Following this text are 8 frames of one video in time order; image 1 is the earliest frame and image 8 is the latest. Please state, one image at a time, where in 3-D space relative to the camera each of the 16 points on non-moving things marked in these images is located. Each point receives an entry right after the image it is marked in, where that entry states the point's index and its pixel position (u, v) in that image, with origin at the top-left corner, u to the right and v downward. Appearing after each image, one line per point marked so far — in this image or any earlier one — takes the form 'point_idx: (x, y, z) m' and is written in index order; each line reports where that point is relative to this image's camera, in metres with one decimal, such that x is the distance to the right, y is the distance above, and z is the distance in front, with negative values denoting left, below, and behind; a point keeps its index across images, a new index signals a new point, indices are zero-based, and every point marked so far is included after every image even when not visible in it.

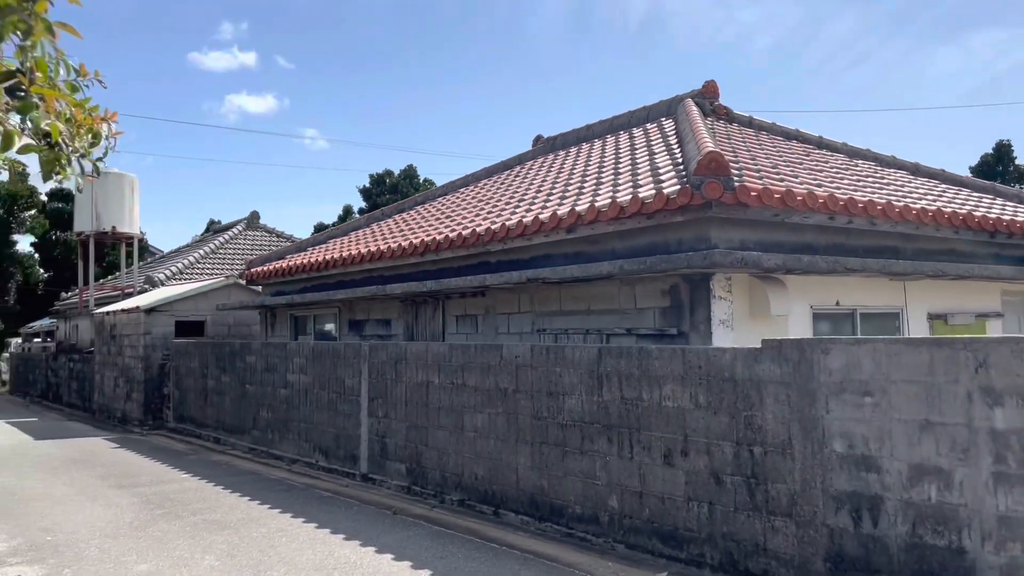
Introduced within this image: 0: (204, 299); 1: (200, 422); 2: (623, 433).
0: (-5.7, -0.2, +15.6) m
1: (-4.9, -2.1, +13.2) m
2: (+0.8, -1.0, +6.0) m
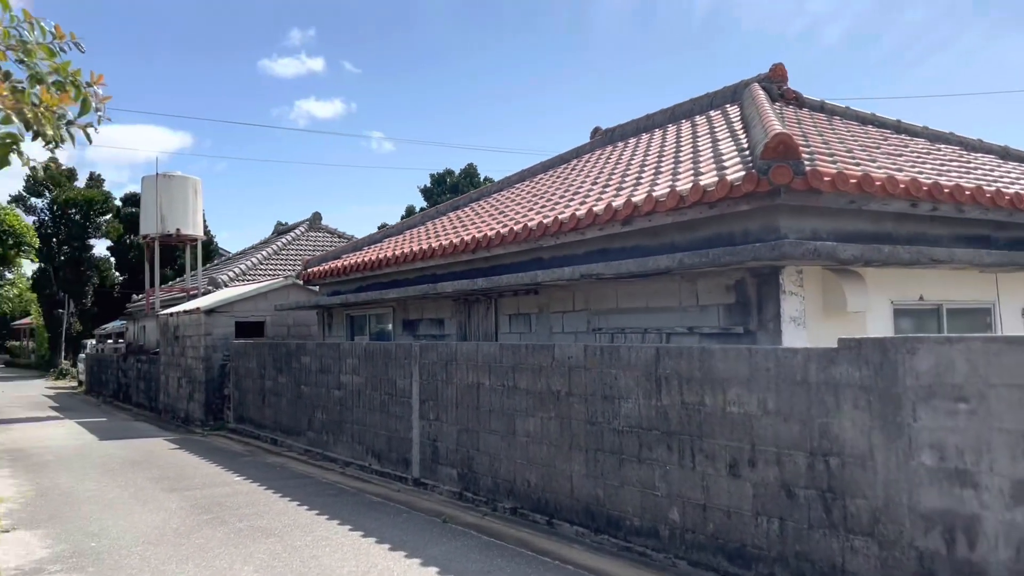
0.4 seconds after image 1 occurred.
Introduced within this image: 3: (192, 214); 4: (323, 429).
0: (-4.6, -0.2, +15.6) m
1: (-4.0, -2.1, +13.2) m
2: (+1.1, -1.0, +5.5) m
3: (-7.5, +1.8, +19.8) m
4: (-2.4, -1.8, +10.8) m
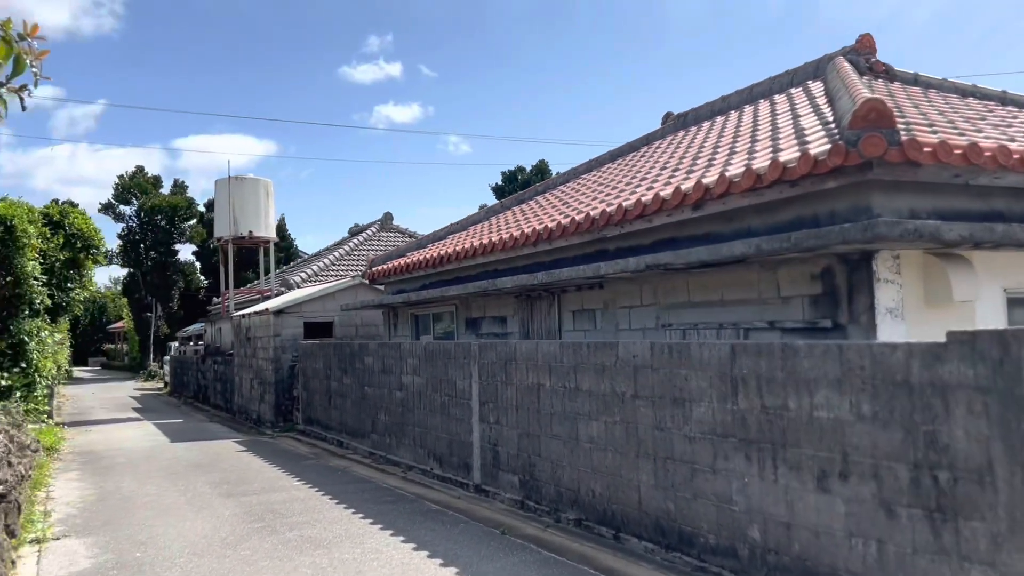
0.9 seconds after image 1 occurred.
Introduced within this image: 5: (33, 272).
0: (-3.3, -0.2, +15.4) m
1: (-2.9, -2.1, +12.9) m
2: (+1.5, -0.9, +4.9) m
3: (-5.9, +1.7, +19.9) m
4: (-1.6, -1.8, +10.5) m
5: (-6.0, +0.2, +10.5) m
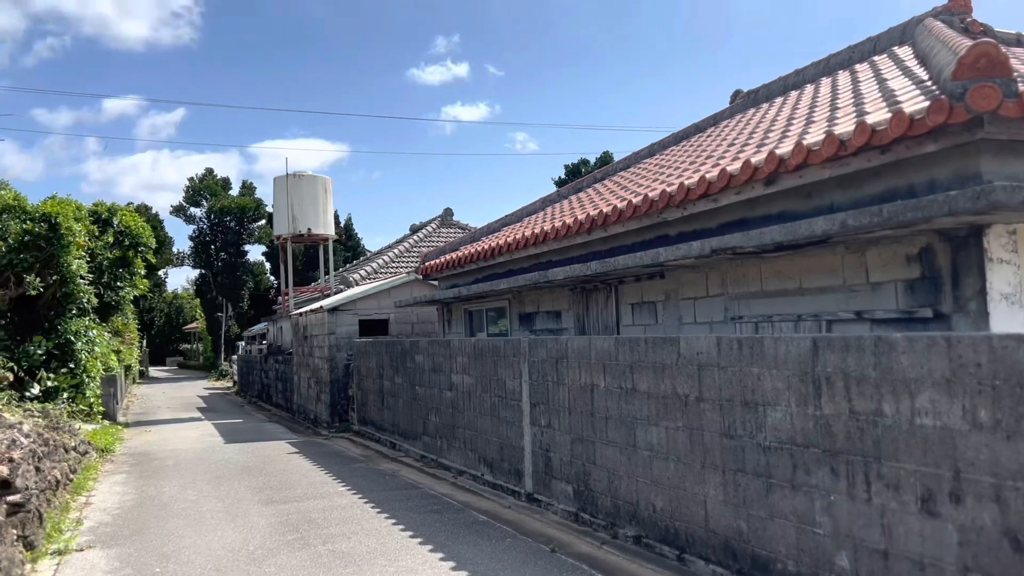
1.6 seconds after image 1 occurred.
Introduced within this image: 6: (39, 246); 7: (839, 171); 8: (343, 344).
0: (-2.2, -0.2, +15.0) m
1: (-2.0, -2.0, +12.5) m
2: (+1.7, -0.9, +4.1) m
3: (-4.4, +1.8, +19.7) m
4: (-0.9, -1.7, +10.0) m
5: (-5.3, +0.2, +10.3) m
6: (-5.6, +0.5, +10.0) m
7: (+2.0, +0.7, +5.1) m
8: (-2.9, -1.0, +14.6) m
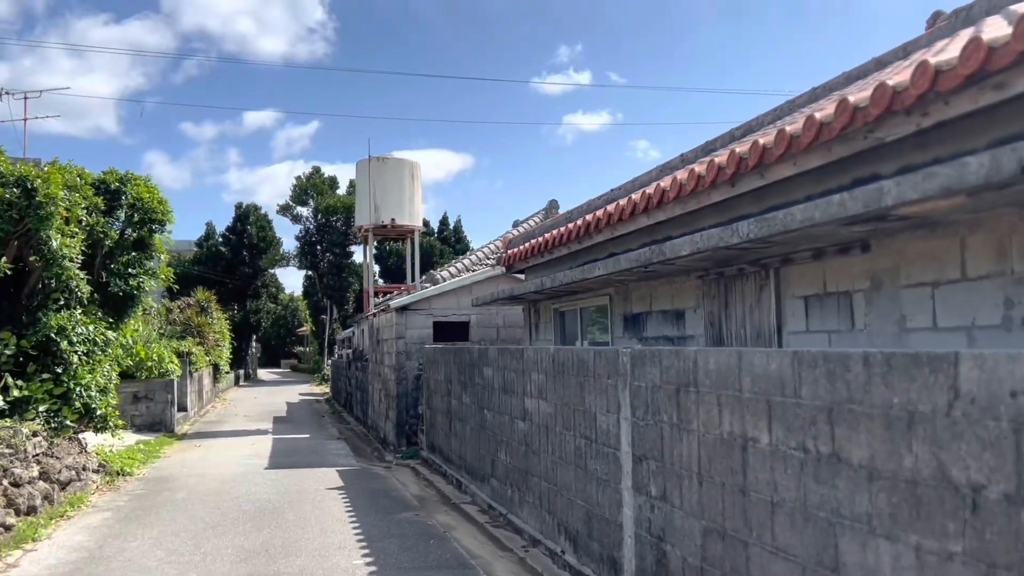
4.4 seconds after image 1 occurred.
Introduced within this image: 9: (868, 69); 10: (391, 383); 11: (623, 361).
0: (-0.6, -0.1, +12.4) m
1: (-0.8, -2.0, +9.9) m
2: (+1.7, -0.7, +1.0) m
3: (-2.1, +1.8, +17.4) m
4: (0.0, -1.6, +7.2) m
5: (-4.3, +0.4, +8.2) m
6: (-4.7, +0.7, +7.9) m
7: (+2.1, +0.8, +2.0) m
8: (-1.4, -0.9, +12.0) m
9: (+3.5, +2.2, +8.4) m
10: (-1.8, -1.4, +12.3) m
11: (+0.6, -0.4, +4.7) m
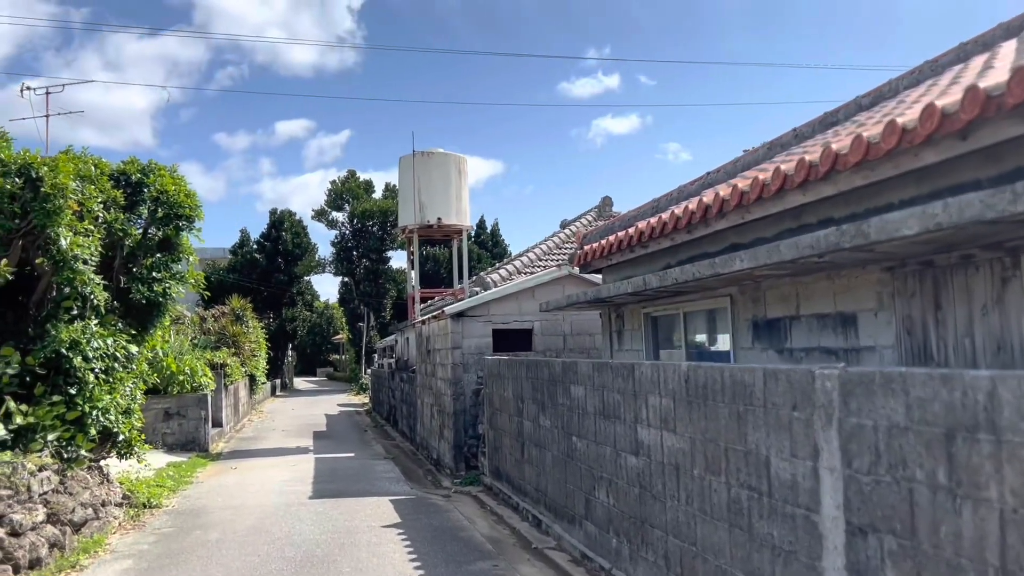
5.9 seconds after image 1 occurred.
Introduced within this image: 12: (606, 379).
0: (+0.2, -0.1, +11.0) m
1: (0.0, -2.0, +8.5) m
2: (+2.2, -0.7, -0.4) m
3: (-1.1, +1.7, +16.1) m
4: (+0.7, -1.6, +5.8) m
5: (-3.6, +0.3, +7.0) m
6: (-4.0, +0.6, +6.7) m
7: (+2.6, +0.9, +0.6) m
8: (-0.5, -0.9, +10.7) m
9: (+4.3, +2.2, +6.9) m
10: (-0.9, -1.4, +10.9) m
11: (+1.2, -0.4, +3.3) m
12: (+0.7, -0.6, +5.8) m
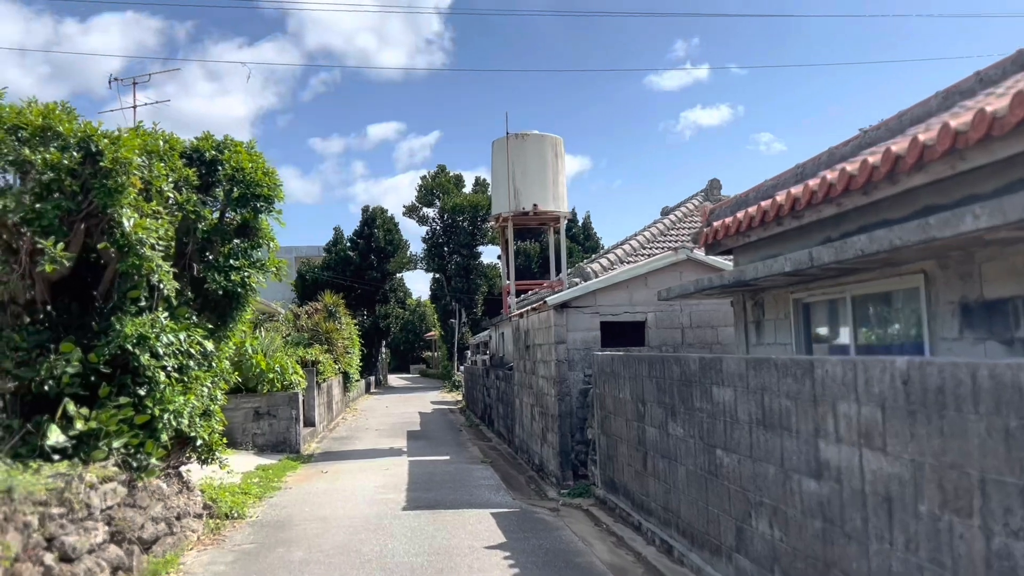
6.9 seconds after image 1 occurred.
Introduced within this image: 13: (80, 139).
0: (+1.5, 0.0, +9.8) m
1: (+1.1, -1.8, +7.3) m
2: (+2.2, -0.5, -1.7) m
3: (+0.7, +1.9, +15.0) m
4: (+1.4, -1.5, +4.6) m
5: (-2.7, +0.4, +6.2) m
6: (-3.1, +0.7, +6.0) m
7: (+2.8, +1.0, -0.8) m
8: (+0.8, -0.8, +9.6) m
9: (+5.1, +2.4, +5.3) m
10: (+0.5, -1.3, +9.9) m
11: (+1.7, -0.3, +2.1) m
12: (+1.4, -0.5, +4.6) m
13: (-3.1, +1.1, +6.0) m
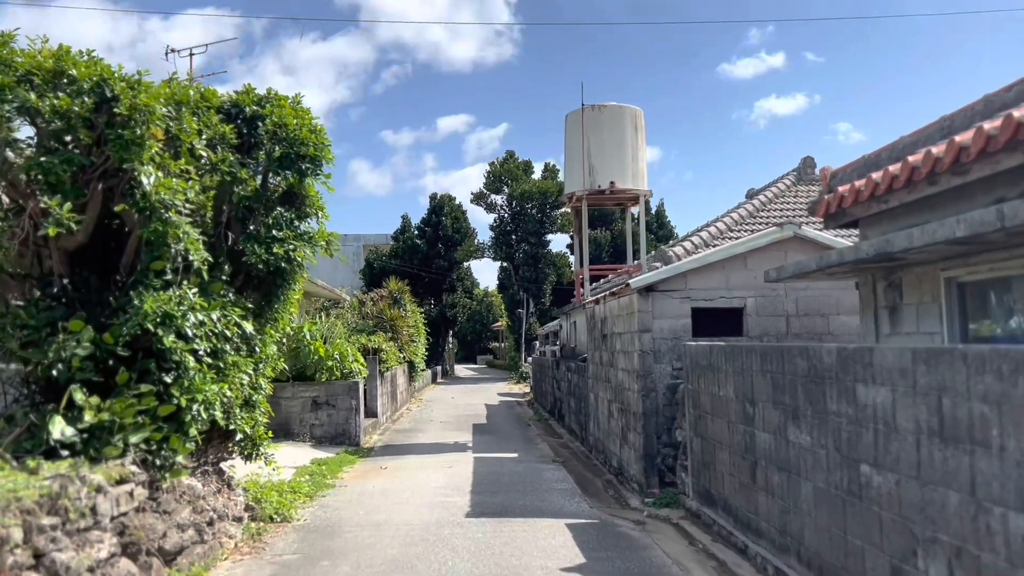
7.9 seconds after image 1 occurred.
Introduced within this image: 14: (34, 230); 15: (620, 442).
0: (+2.3, +0.2, +8.6) m
1: (+1.7, -1.7, +6.2) m
2: (+2.1, -0.5, -2.9) m
3: (+2.0, +2.1, +13.8) m
4: (+1.8, -1.4, +3.4) m
5: (-2.2, +0.6, +5.4) m
6: (-2.6, +0.9, +5.2) m
7: (+2.8, +1.1, -2.1) m
8: (+1.6, -0.6, +8.5) m
9: (+5.5, +2.5, +3.8) m
10: (+1.3, -1.1, +8.8) m
11: (+1.9, -0.1, +0.9) m
12: (+1.8, -0.4, +3.5) m
13: (-2.5, +1.2, +5.2) m
14: (-2.9, +0.4, +5.2) m
15: (+1.2, -1.7, +9.7) m
